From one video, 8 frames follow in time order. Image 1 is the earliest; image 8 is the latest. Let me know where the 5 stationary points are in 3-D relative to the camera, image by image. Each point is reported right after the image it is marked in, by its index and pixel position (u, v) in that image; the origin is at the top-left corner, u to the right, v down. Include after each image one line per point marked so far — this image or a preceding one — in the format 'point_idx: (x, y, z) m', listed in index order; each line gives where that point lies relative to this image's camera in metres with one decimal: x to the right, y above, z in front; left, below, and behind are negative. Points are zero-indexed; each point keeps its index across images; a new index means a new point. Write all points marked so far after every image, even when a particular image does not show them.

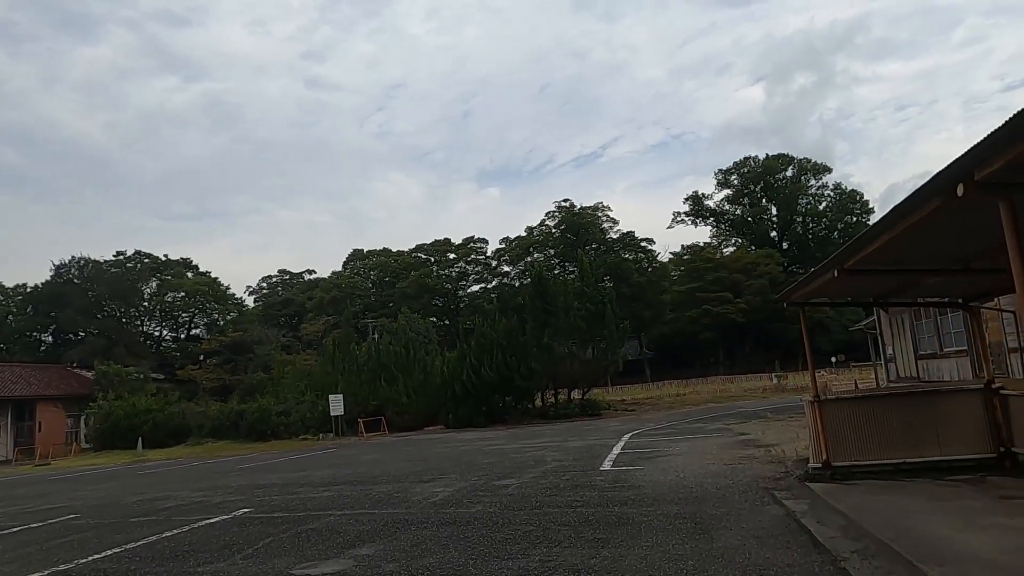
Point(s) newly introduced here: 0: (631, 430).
0: (+3.2, -3.8, +17.9) m
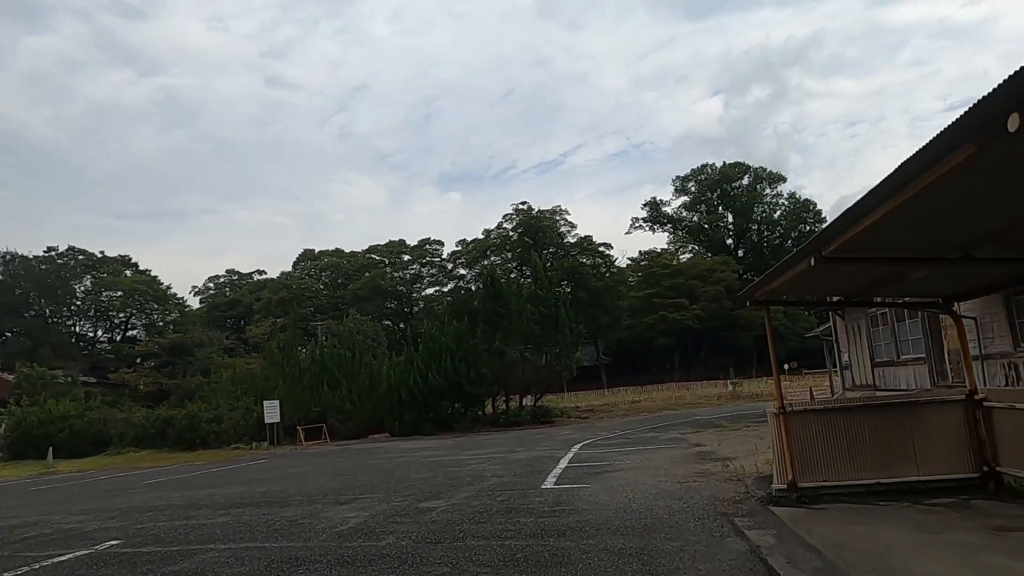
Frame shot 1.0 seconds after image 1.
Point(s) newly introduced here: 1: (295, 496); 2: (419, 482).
0: (+1.8, -3.9, +17.0) m
1: (-2.9, -2.8, +8.8) m
2: (-1.3, -2.8, +9.6) m
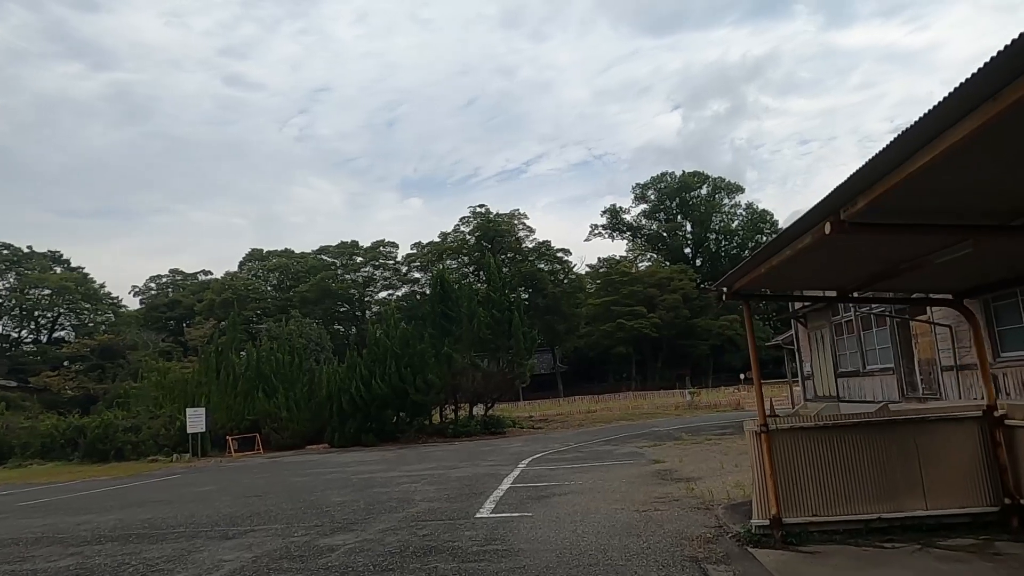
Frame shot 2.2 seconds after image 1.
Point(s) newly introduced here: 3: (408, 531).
0: (+0.5, -3.9, +15.7) m
1: (-3.7, -2.6, +7.2) m
2: (-2.2, -2.7, +8.1) m
3: (-1.0, -2.3, +6.3) m
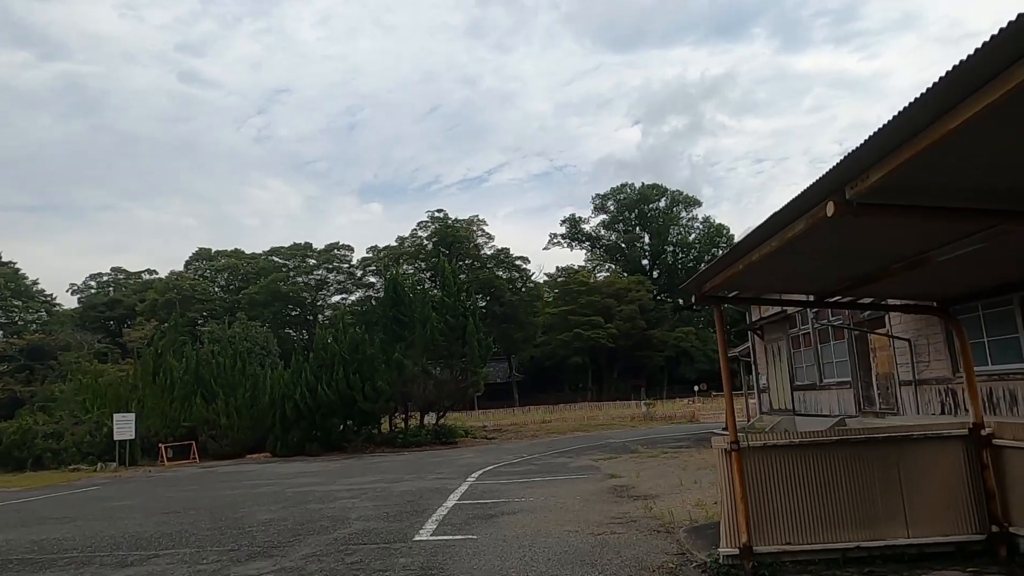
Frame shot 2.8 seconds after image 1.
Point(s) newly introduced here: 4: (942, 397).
0: (-0.6, -4.0, +15.0) m
1: (-4.2, -2.5, +6.3) m
2: (-2.8, -2.6, +7.3) m
3: (-1.5, -2.3, +5.6) m
4: (+7.1, -1.8, +10.9) m
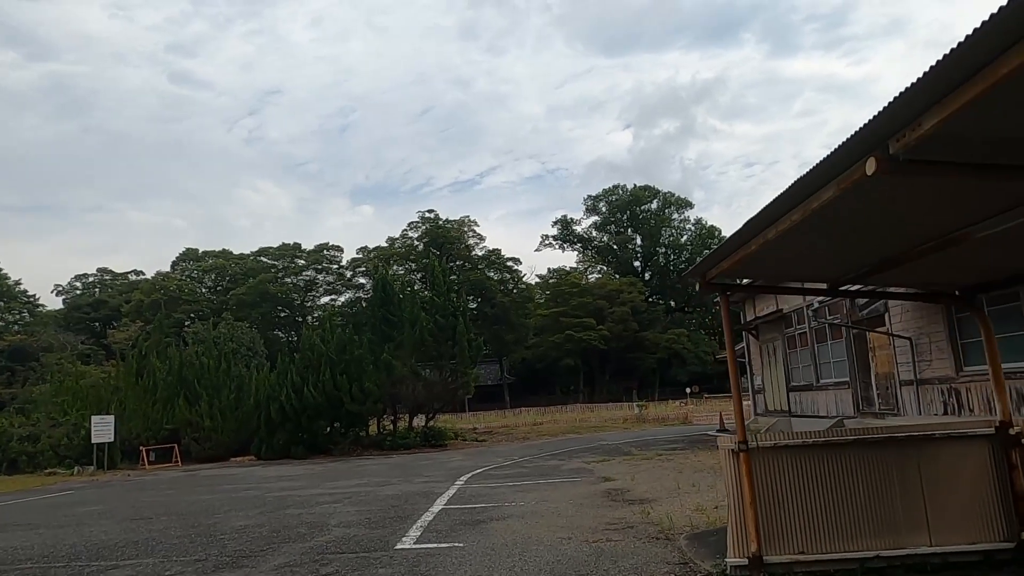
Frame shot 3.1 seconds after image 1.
0: (-0.9, -4.0, +14.6) m
1: (-4.3, -2.4, +5.9) m
2: (-2.9, -2.6, +6.9) m
3: (-1.6, -2.2, +5.2) m
4: (+7.0, -1.8, +10.6) m
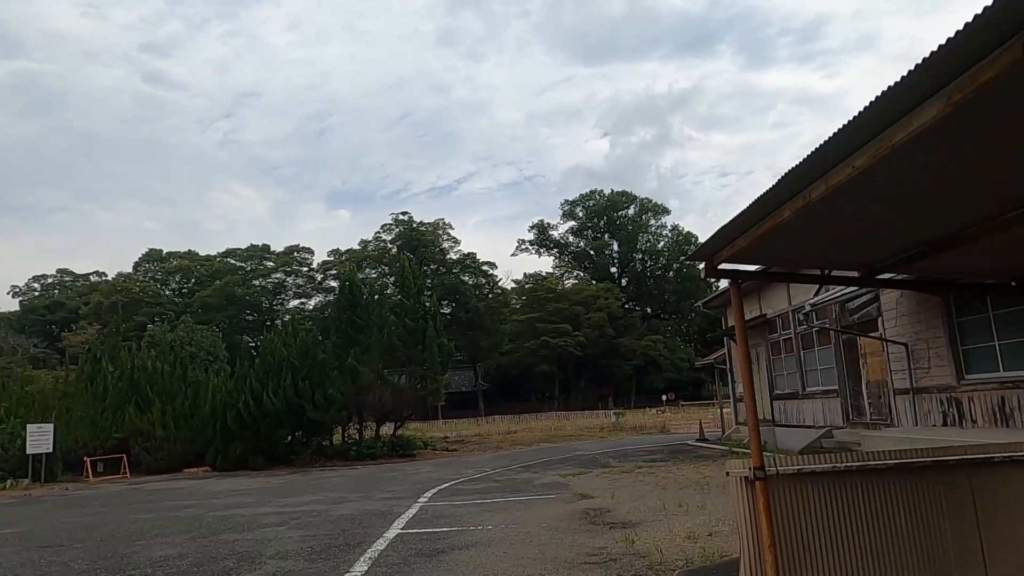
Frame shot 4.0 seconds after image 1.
0: (-1.5, -4.0, +13.6) m
1: (-4.6, -2.3, +4.8) m
2: (-3.2, -2.5, +5.8) m
3: (-1.8, -2.1, +4.2) m
4: (+6.5, -1.8, +9.9) m
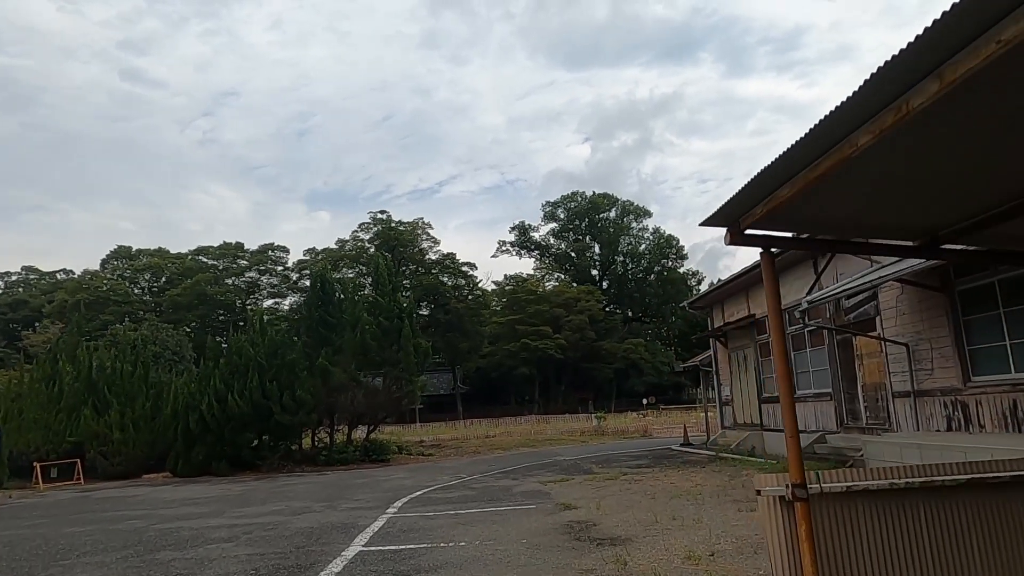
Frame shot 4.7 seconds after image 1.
0: (-1.9, -3.9, +12.8) m
1: (-4.8, -2.2, +3.9) m
2: (-3.4, -2.3, +5.0) m
3: (-2.0, -1.9, +3.3) m
4: (+6.2, -1.7, +9.4) m
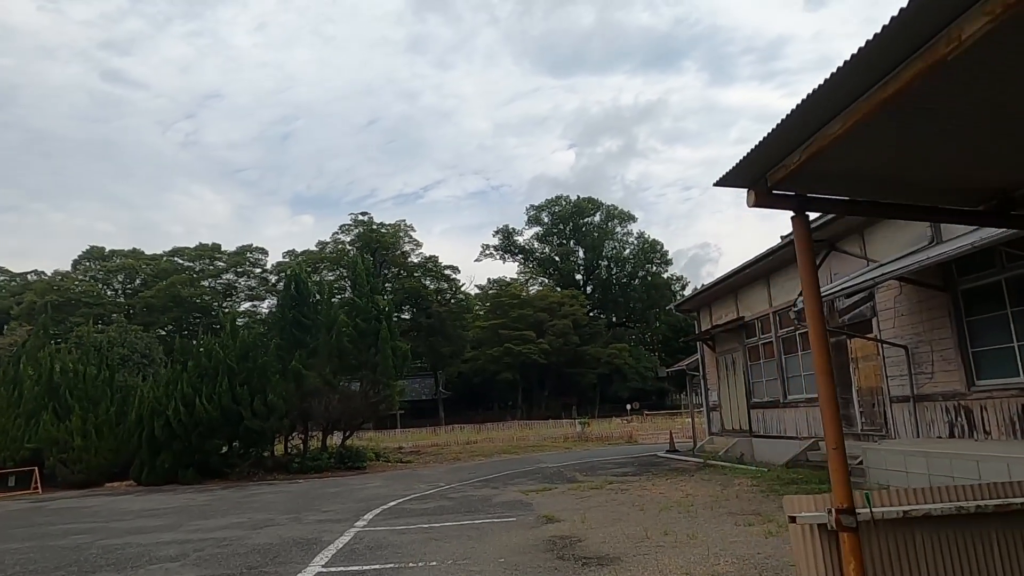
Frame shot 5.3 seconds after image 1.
0: (-2.3, -3.9, +12.1) m
1: (-4.9, -2.1, +3.2) m
2: (-3.6, -2.2, +4.3) m
3: (-2.1, -1.8, +2.7) m
4: (+5.9, -1.7, +8.9) m
